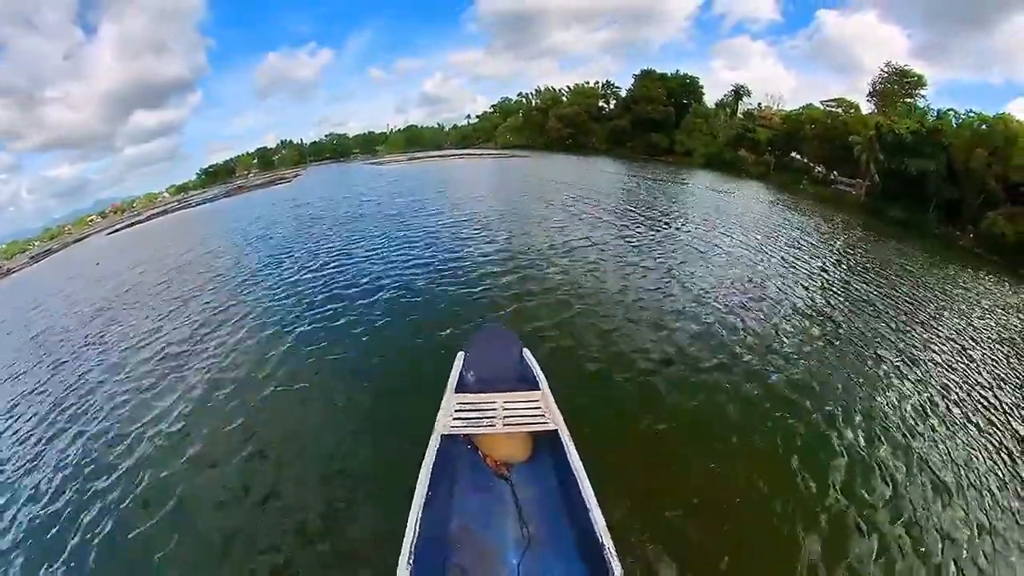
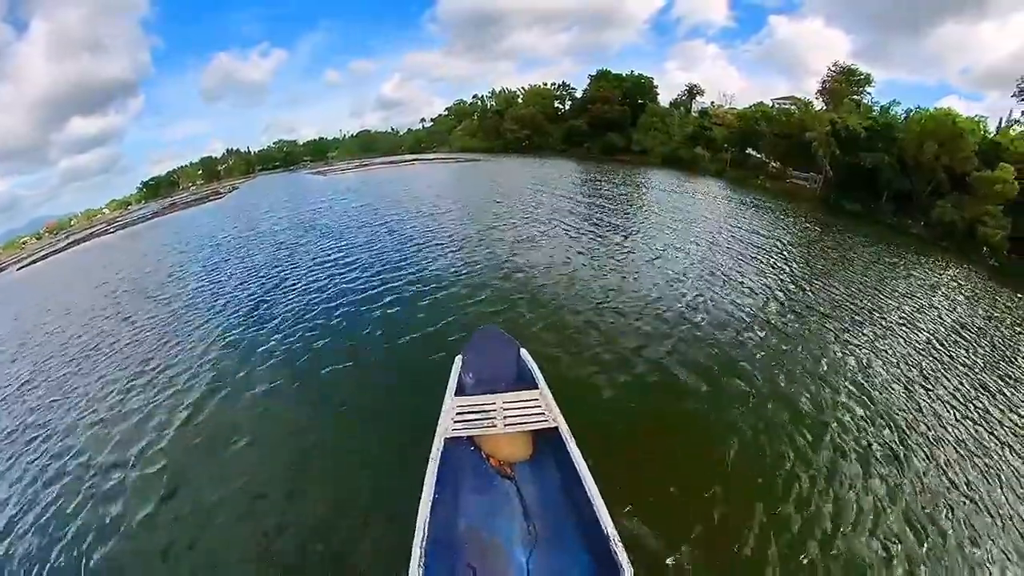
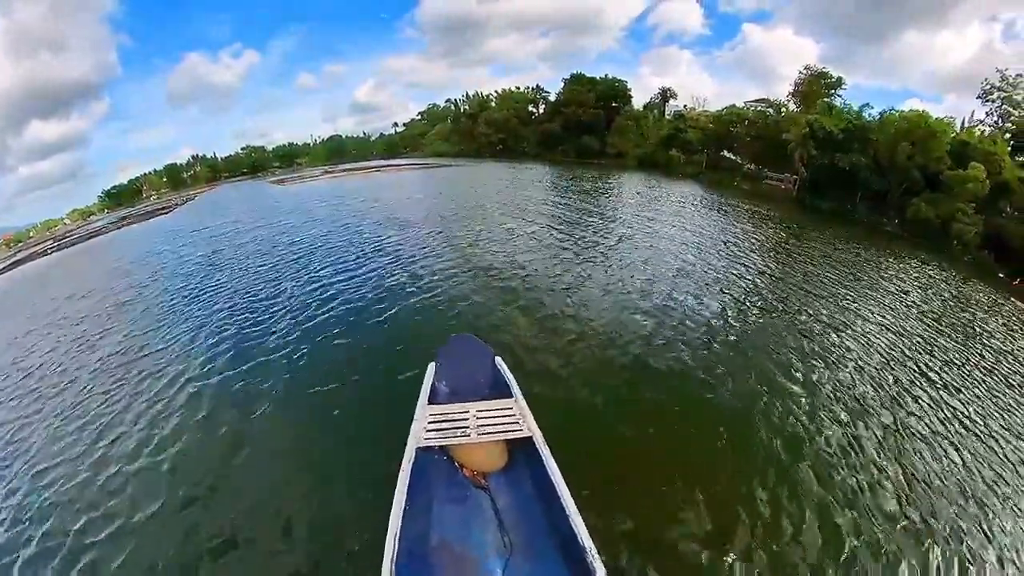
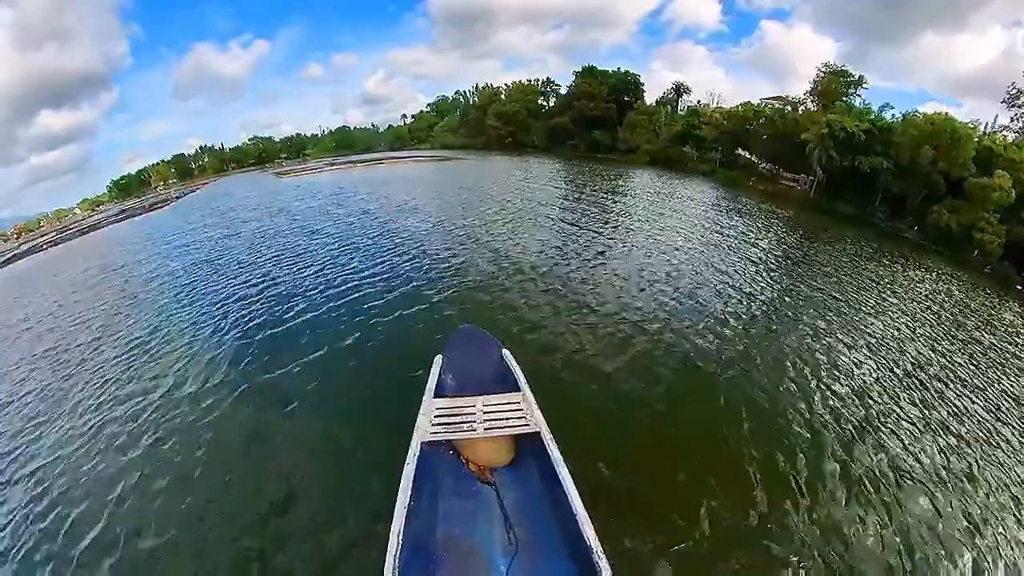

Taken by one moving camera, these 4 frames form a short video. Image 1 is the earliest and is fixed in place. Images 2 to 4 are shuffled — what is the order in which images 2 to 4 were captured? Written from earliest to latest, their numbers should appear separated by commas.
2, 3, 4
